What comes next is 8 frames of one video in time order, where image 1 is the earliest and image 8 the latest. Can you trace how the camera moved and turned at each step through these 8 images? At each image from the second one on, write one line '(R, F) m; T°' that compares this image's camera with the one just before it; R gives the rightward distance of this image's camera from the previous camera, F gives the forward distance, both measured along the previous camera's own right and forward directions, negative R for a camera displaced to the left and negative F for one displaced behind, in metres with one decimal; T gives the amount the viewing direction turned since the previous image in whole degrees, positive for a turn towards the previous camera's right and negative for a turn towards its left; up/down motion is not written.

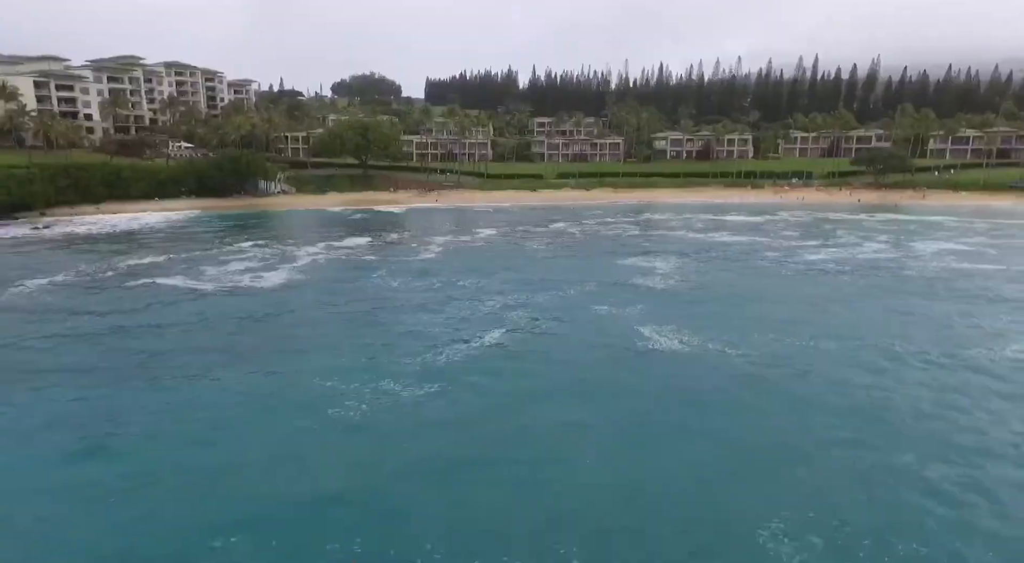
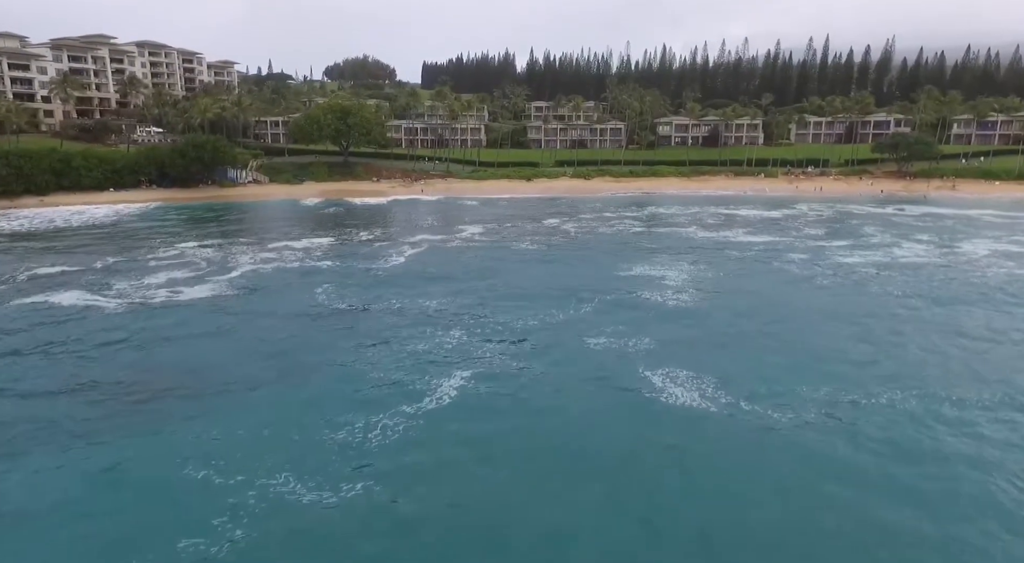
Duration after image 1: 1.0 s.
(+1.4, +9.4) m; 0°
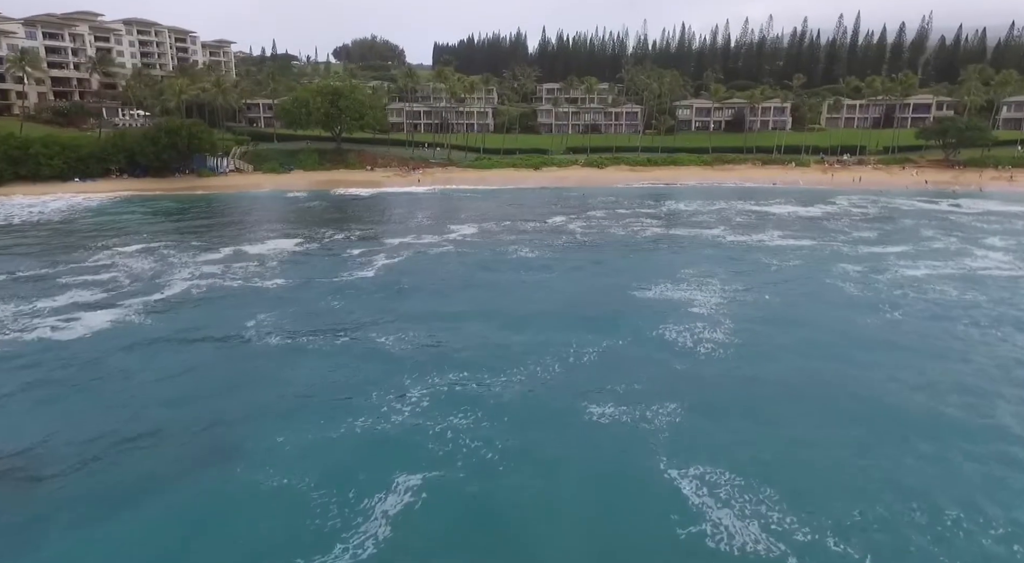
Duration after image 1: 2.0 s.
(+1.4, +9.5) m; -1°
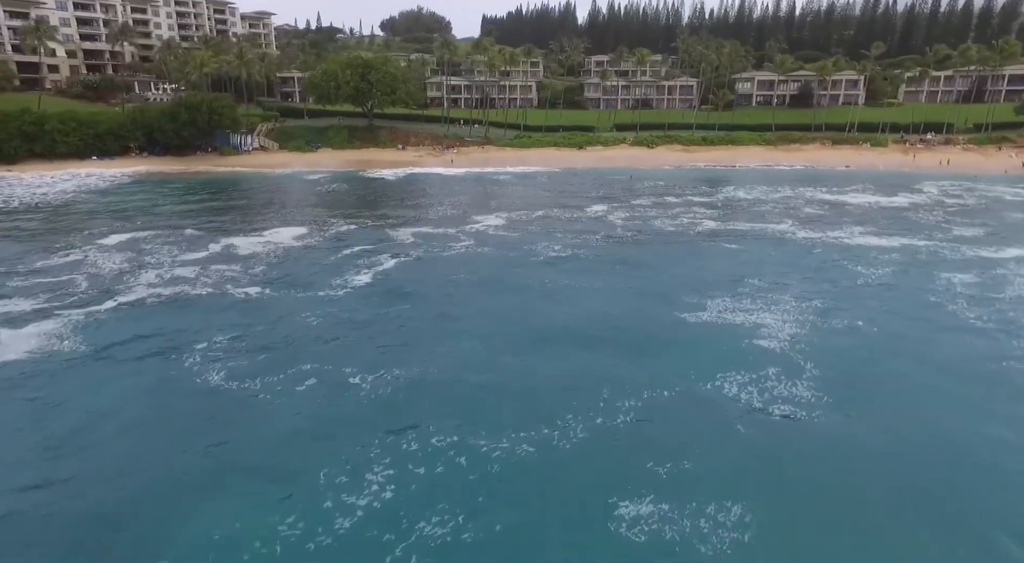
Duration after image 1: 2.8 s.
(+1.2, +7.6) m; -4°
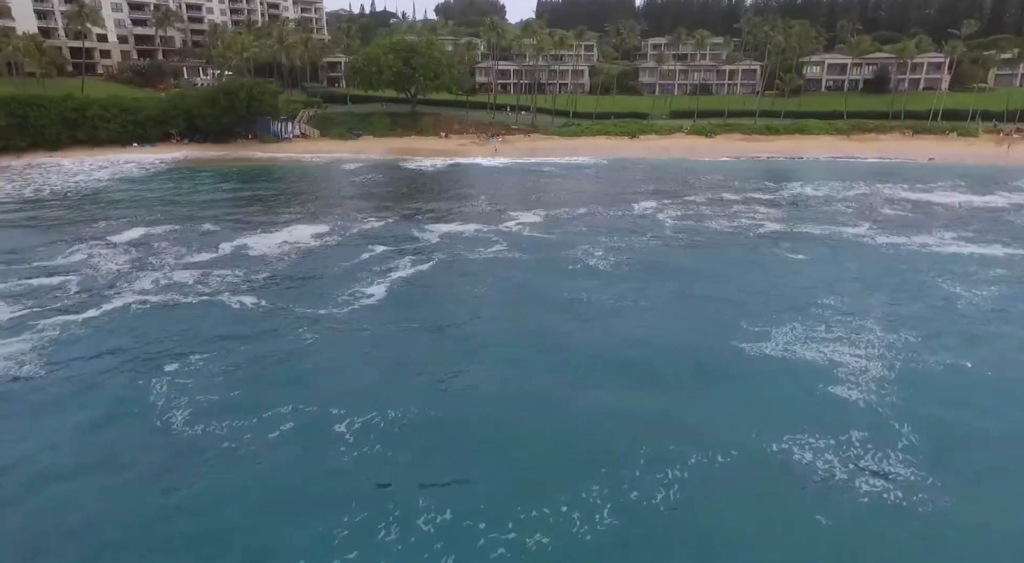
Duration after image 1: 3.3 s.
(+1.0, +4.7) m; -4°
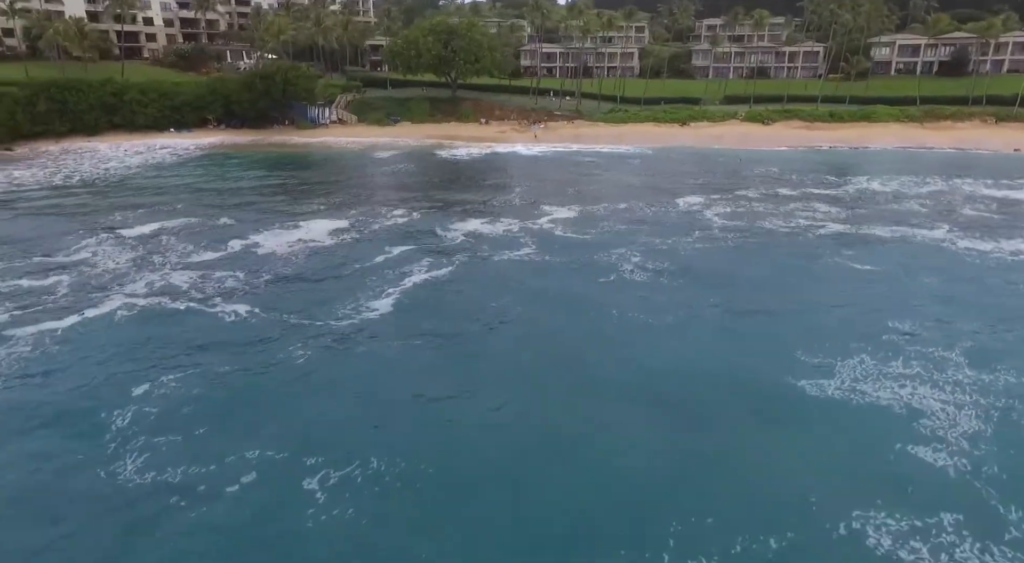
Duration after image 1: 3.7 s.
(+1.0, +3.7) m; -4°
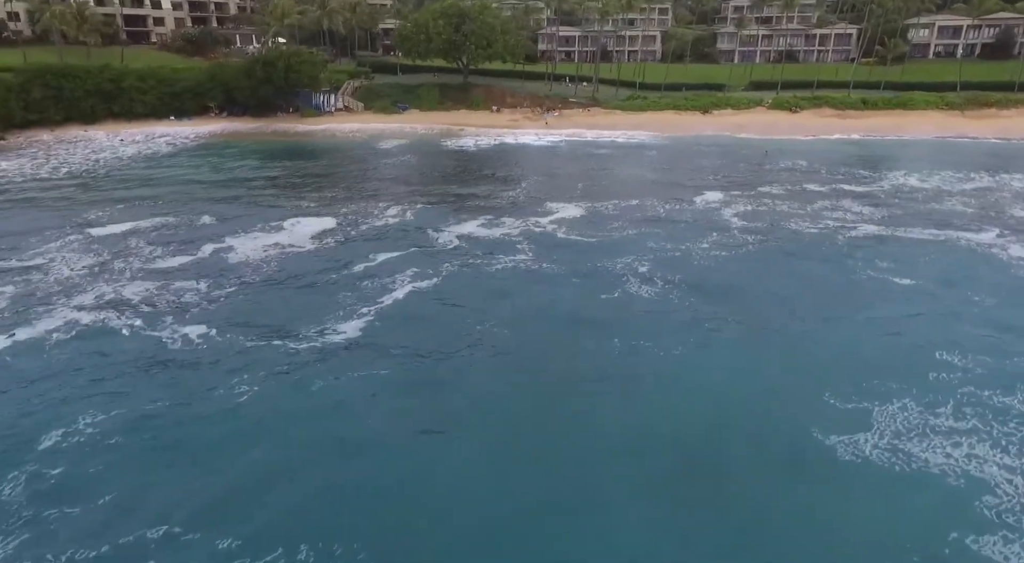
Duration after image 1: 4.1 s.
(+1.3, +3.6) m; -2°
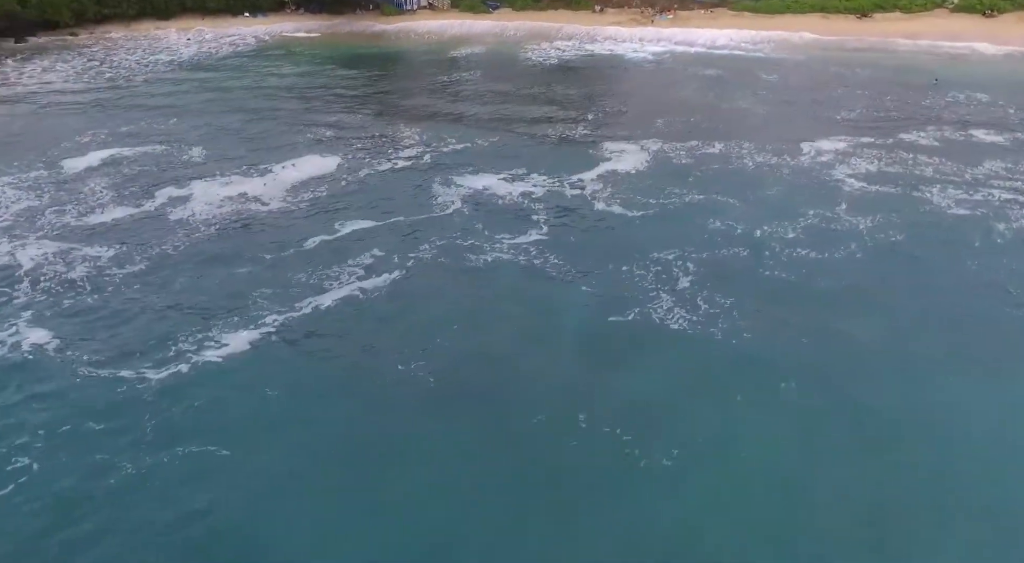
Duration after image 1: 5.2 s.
(+4.8, +9.0) m; -11°
